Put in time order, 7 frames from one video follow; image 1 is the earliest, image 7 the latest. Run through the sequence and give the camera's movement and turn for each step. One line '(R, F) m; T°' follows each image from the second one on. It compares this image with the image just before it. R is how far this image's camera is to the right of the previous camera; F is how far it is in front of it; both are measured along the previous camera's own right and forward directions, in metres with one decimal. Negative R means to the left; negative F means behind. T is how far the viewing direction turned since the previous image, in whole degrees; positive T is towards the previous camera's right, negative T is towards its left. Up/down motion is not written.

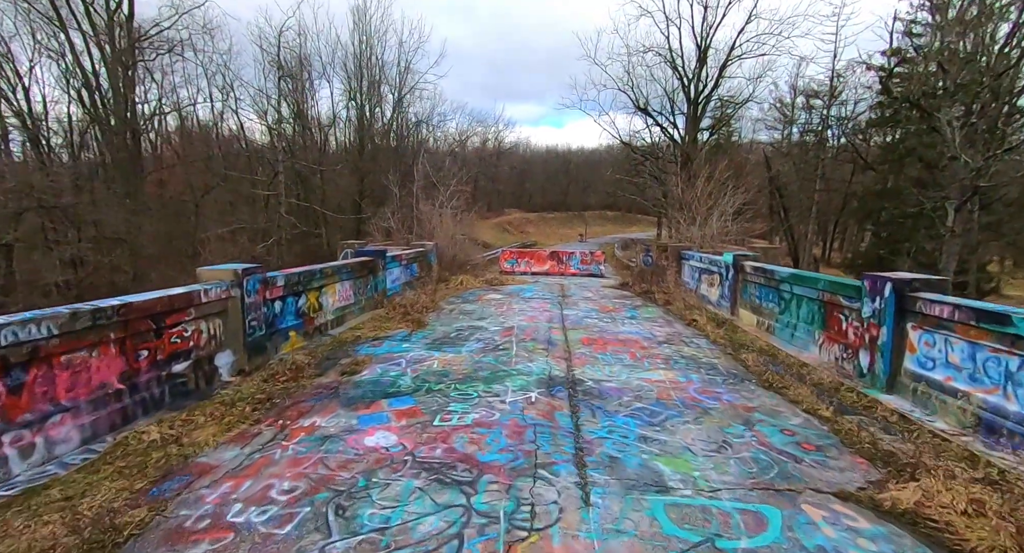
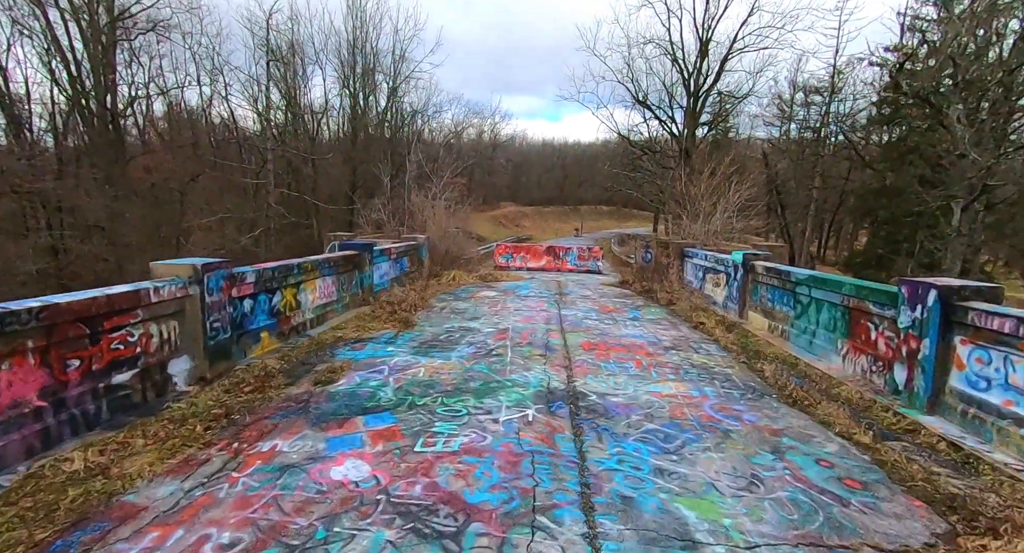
(0.0, +0.6) m; +1°
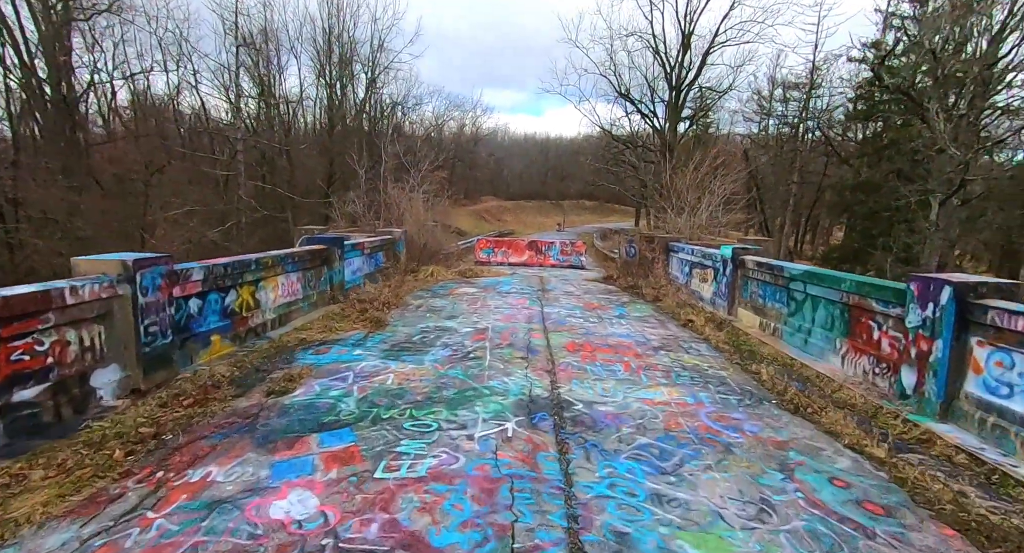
(0.0, +0.5) m; +2°
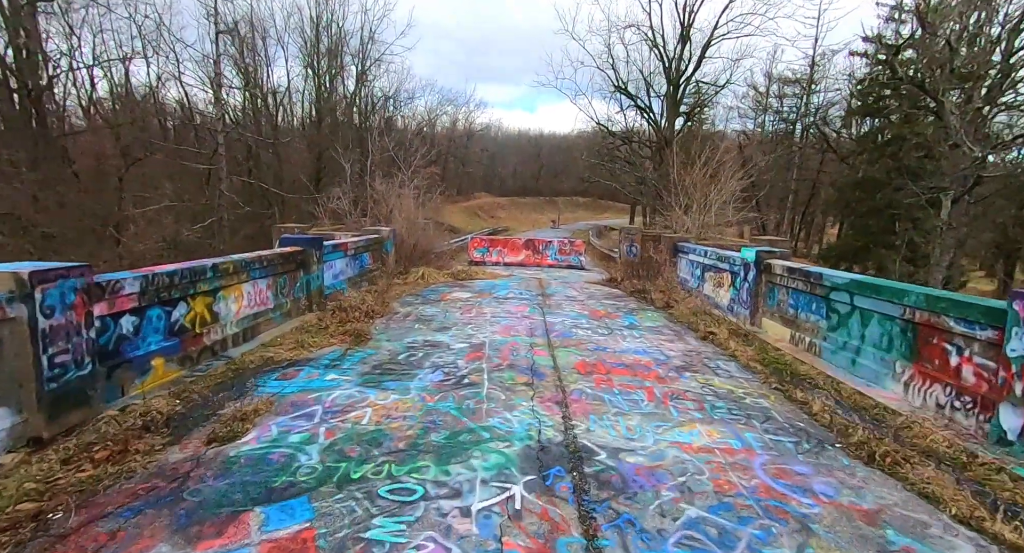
(-0.1, +0.9) m; +1°
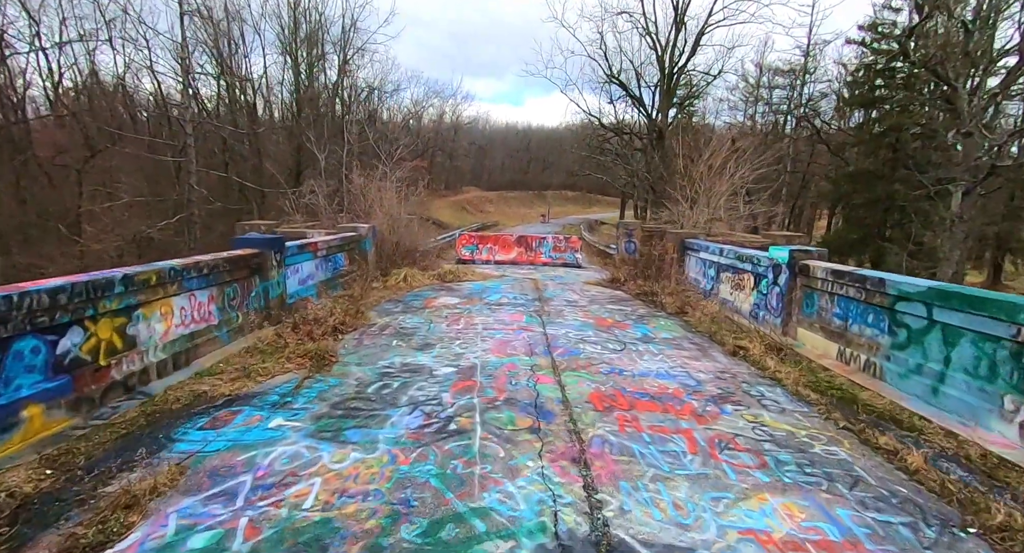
(-0.1, +1.1) m; +1°
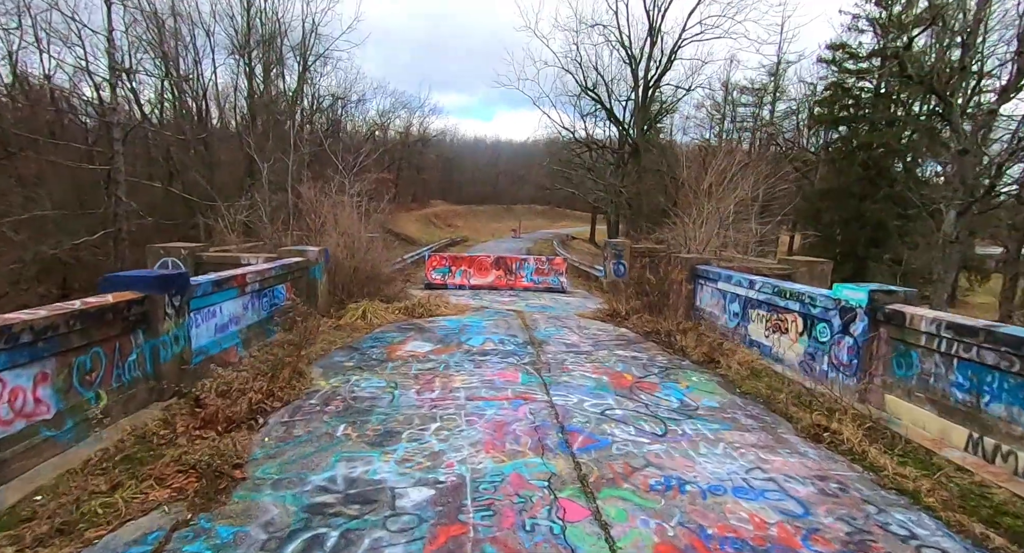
(-0.2, +1.8) m; +3°
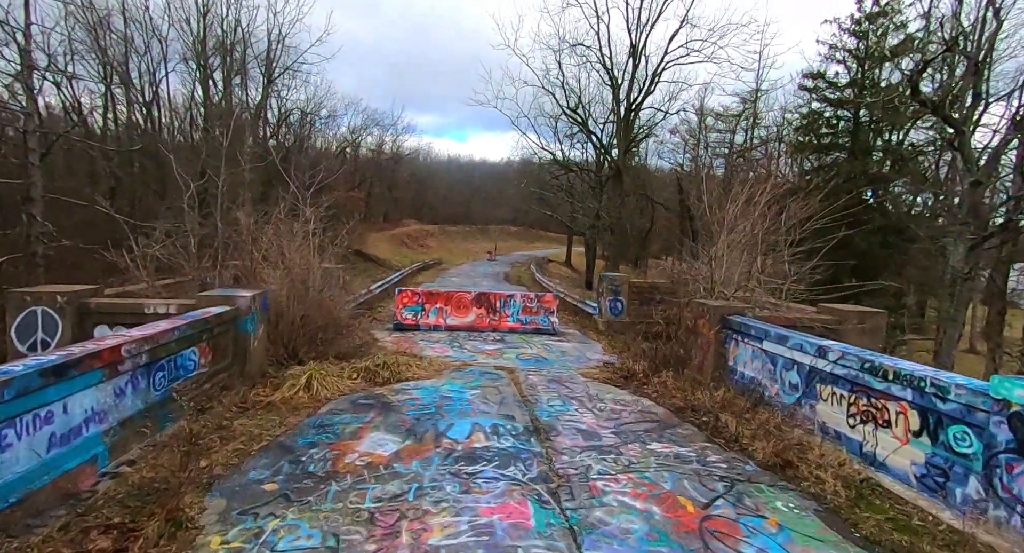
(-0.3, +2.0) m; +3°
